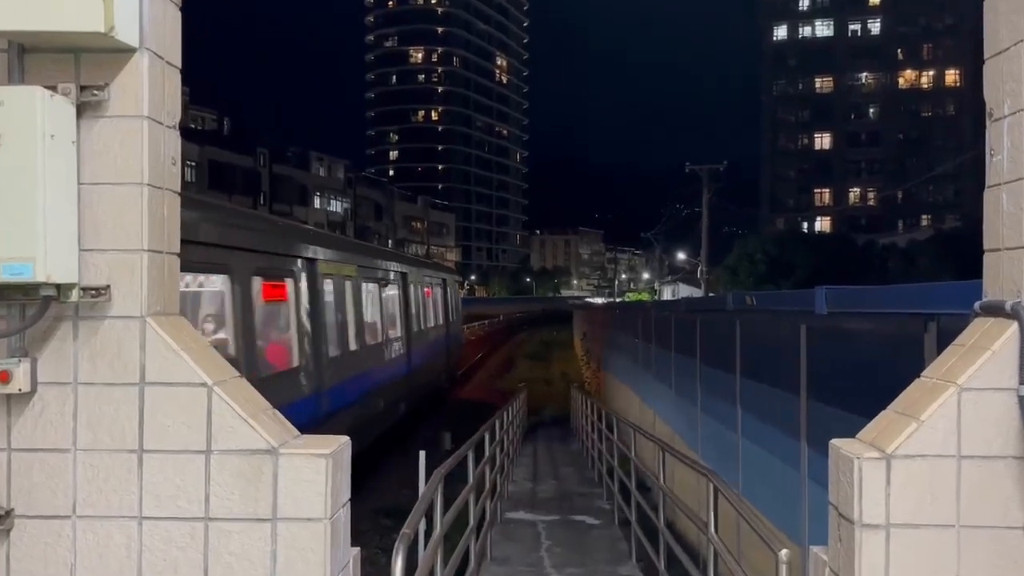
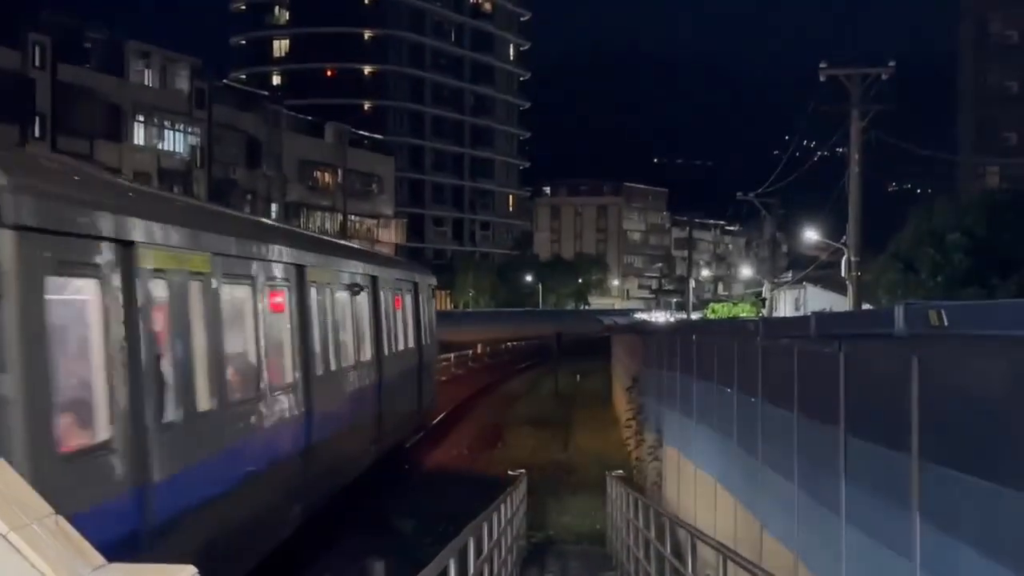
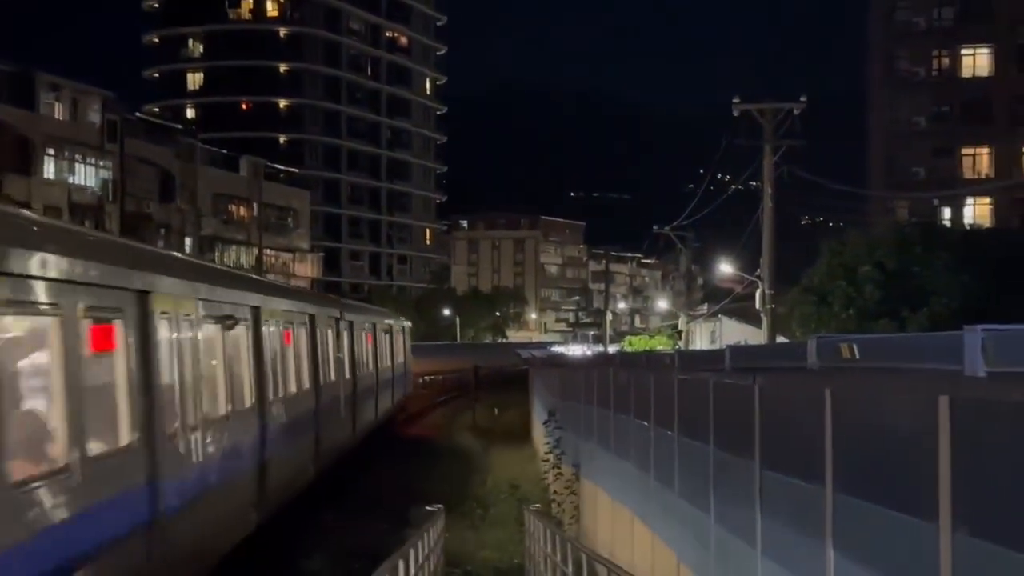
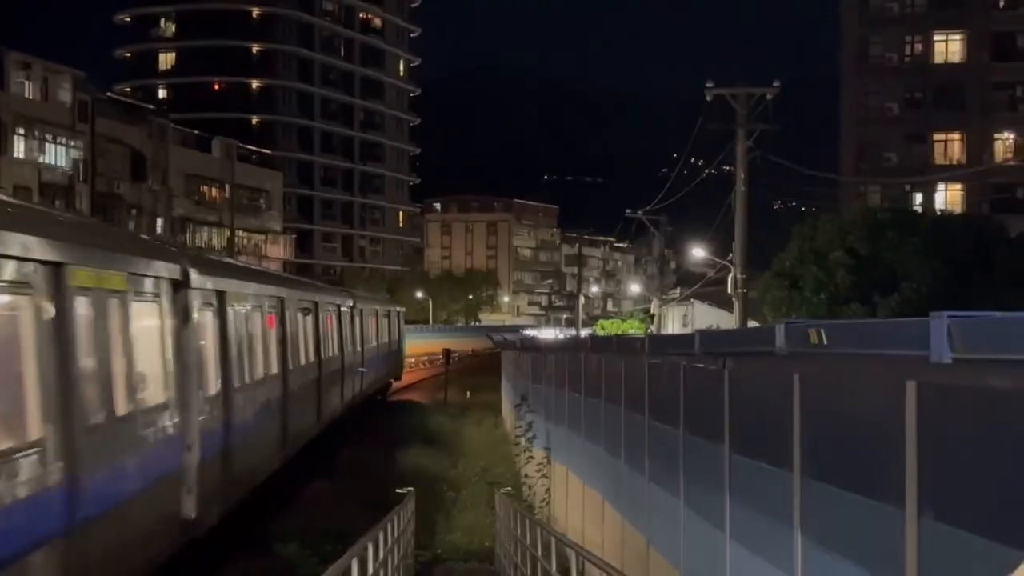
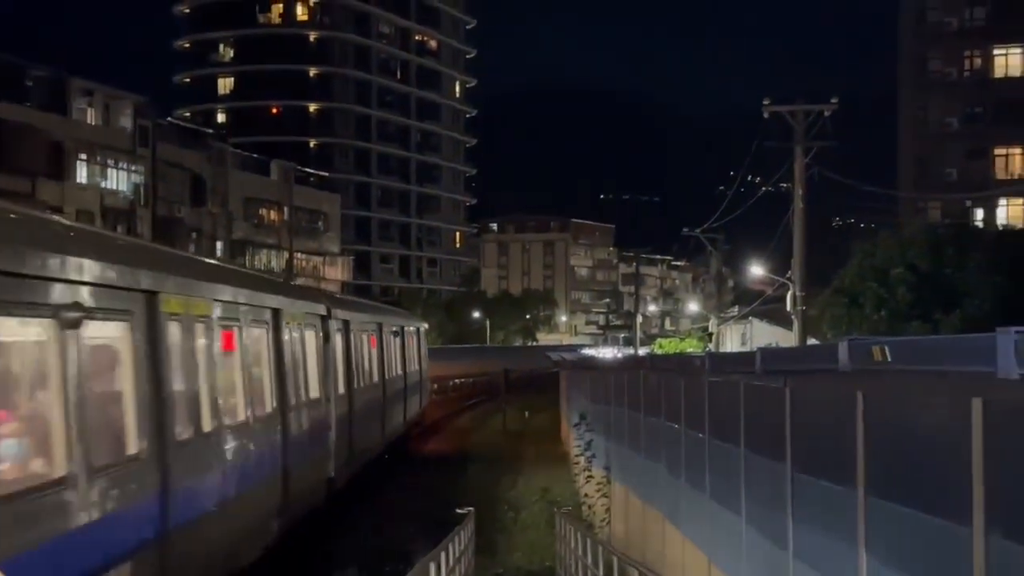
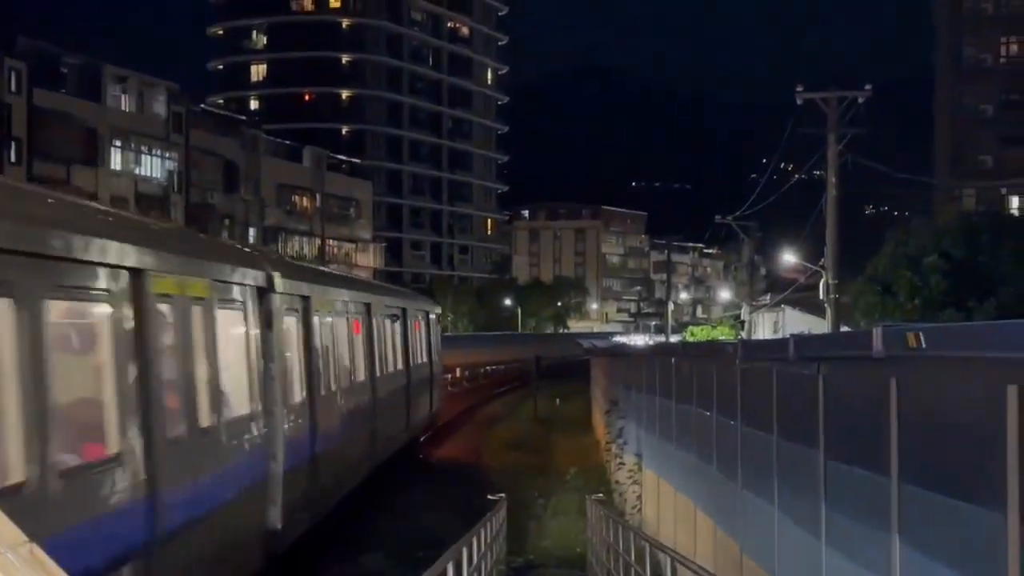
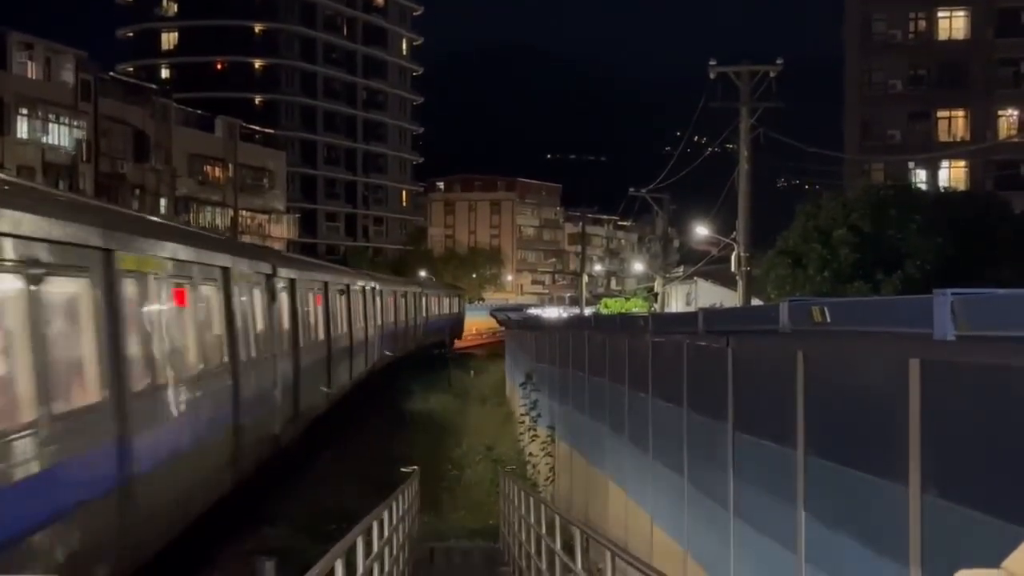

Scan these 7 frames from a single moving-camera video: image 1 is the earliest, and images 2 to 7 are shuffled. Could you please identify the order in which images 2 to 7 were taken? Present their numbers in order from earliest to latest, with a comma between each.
2, 6, 5, 3, 4, 7
